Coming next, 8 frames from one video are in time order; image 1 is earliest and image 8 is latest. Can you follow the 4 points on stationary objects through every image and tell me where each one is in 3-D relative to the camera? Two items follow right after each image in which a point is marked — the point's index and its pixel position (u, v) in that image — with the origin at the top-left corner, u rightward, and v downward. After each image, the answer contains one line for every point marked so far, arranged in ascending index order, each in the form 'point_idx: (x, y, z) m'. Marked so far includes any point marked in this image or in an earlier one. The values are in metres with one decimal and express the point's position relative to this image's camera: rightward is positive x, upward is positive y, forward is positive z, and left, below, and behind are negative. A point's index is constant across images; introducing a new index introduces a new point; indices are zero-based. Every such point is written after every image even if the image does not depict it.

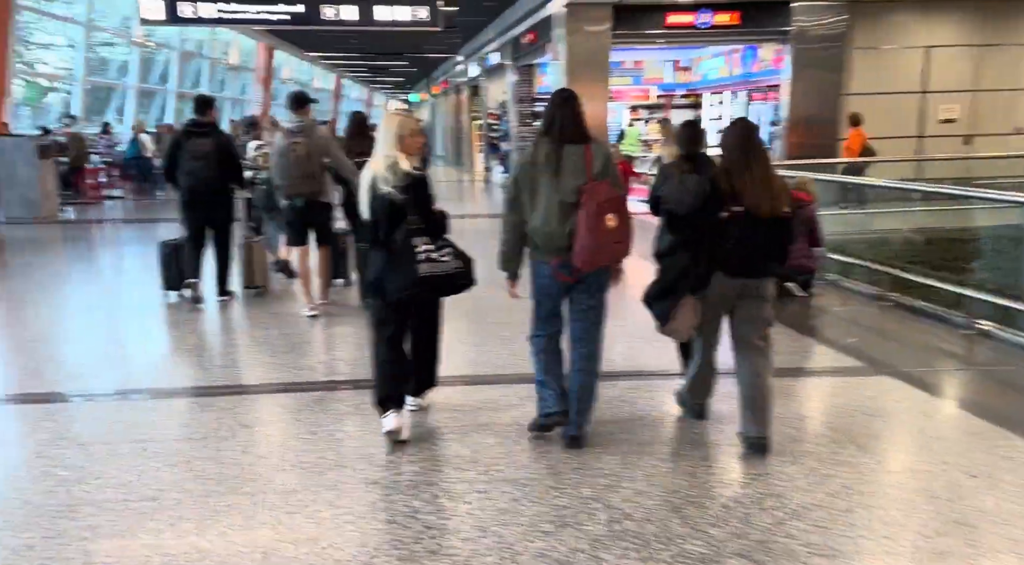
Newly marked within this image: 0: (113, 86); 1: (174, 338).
0: (-8.0, +4.0, +18.4) m
1: (-1.8, -0.3, +5.0) m
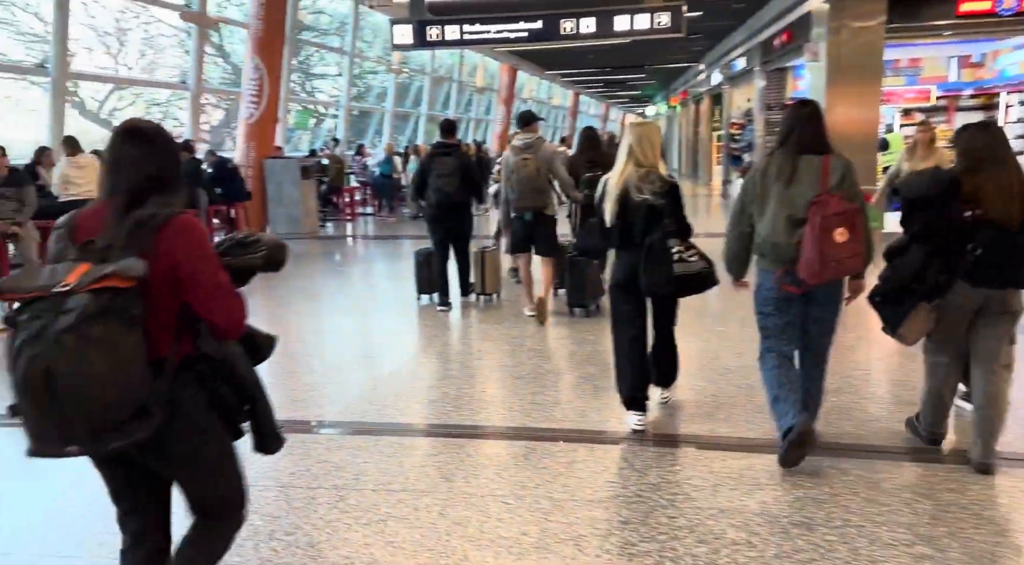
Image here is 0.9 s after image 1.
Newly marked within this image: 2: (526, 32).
0: (-3.0, +3.7, +19.7) m
1: (-0.5, -0.4, +5.0) m
2: (+0.2, +2.9, +10.5) m
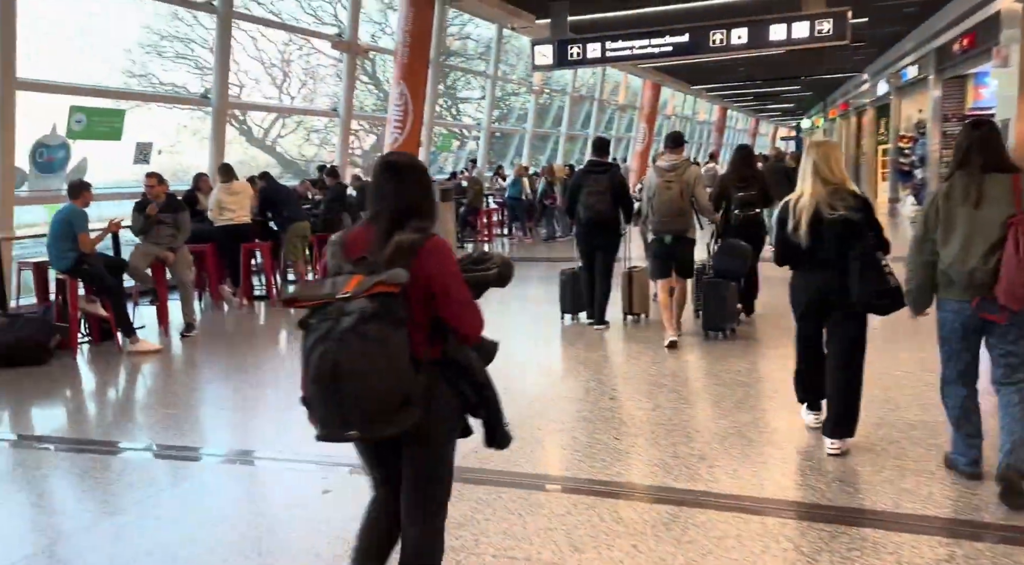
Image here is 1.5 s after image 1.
0: (+0.1, +3.3, +19.8) m
1: (+0.2, -0.5, +4.8) m
2: (+1.8, +2.7, +10.2) m
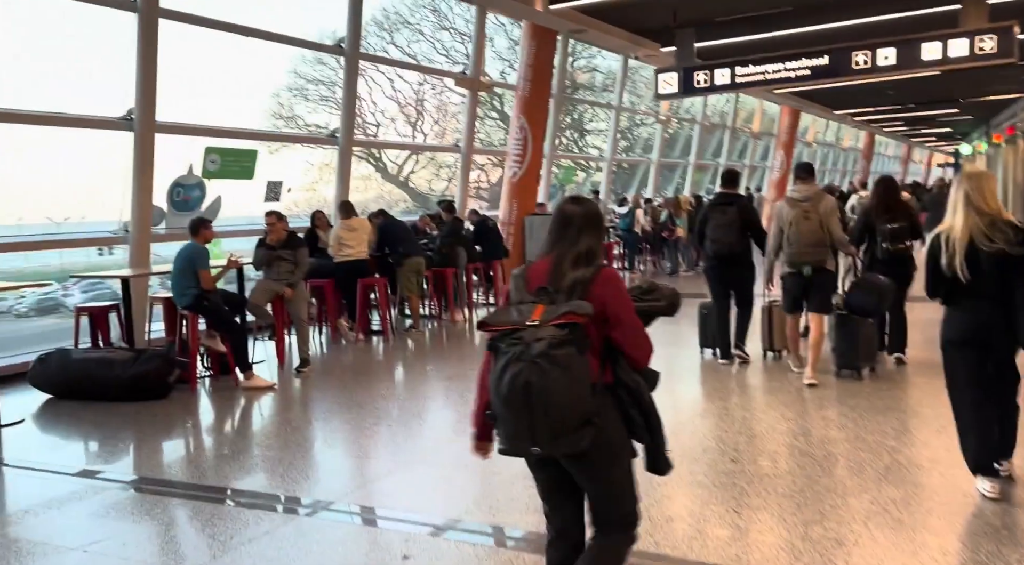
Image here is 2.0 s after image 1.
0: (+2.8, +2.6, +19.5) m
1: (+0.8, -0.7, +4.5) m
2: (+3.2, +2.3, +9.7) m
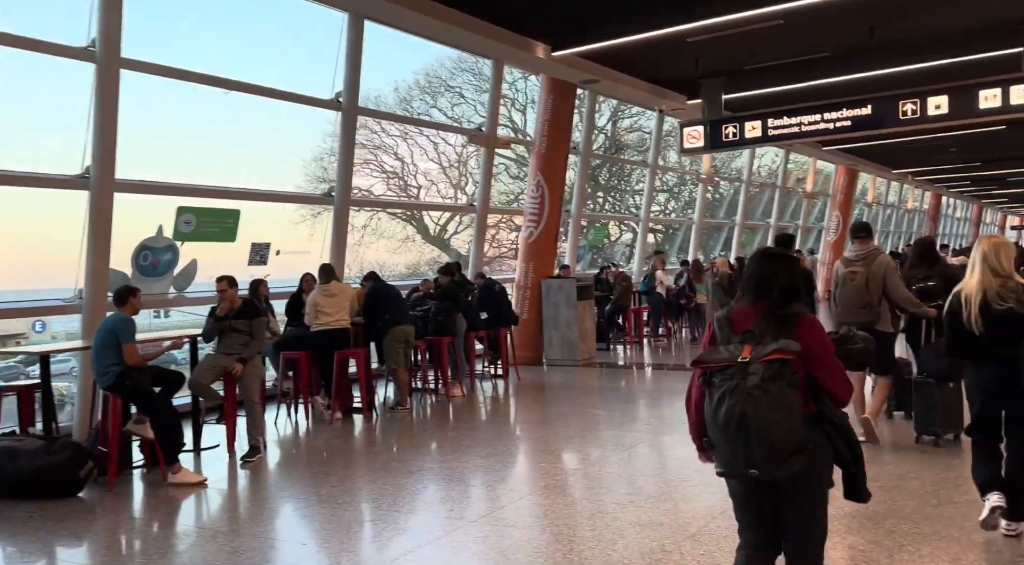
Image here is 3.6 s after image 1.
0: (+3.4, +1.2, +18.8) m
1: (+0.7, -1.1, +3.7) m
2: (+3.3, +1.6, +9.0) m
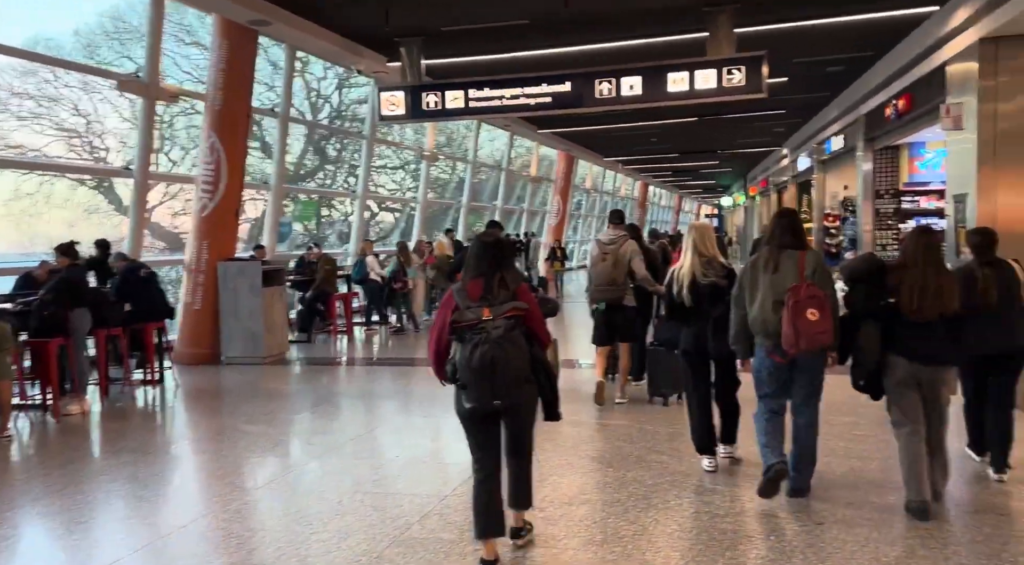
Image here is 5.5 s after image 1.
0: (-2.5, +1.6, +17.7) m
1: (-0.7, -1.1, +2.6) m
2: (+0.3, +1.7, +8.4) m
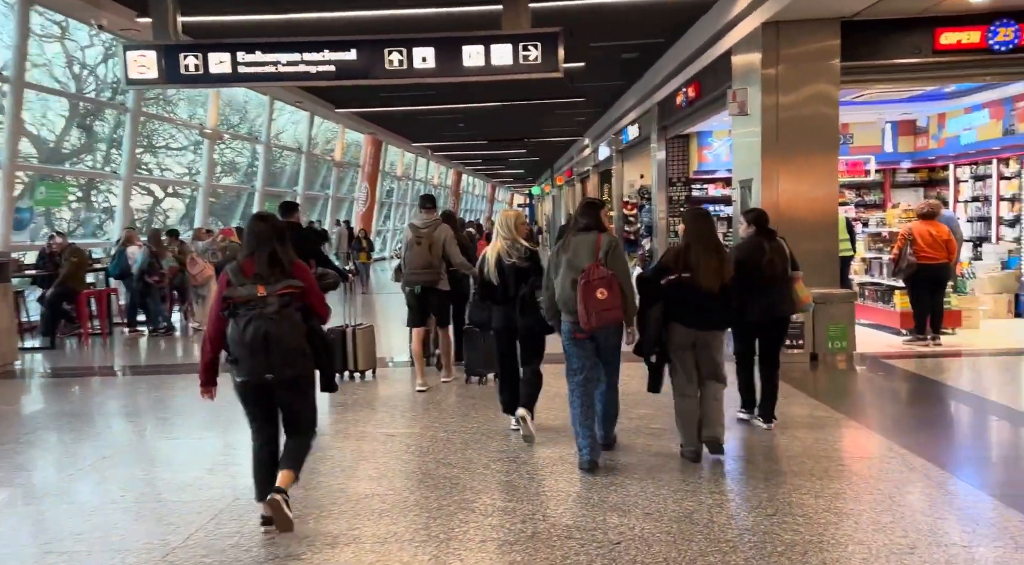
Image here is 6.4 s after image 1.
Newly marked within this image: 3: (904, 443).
0: (-6.2, +1.8, +16.0) m
1: (-1.3, -1.1, +1.7) m
2: (-1.6, +1.8, +7.4) m
3: (+3.2, -1.3, +7.5) m
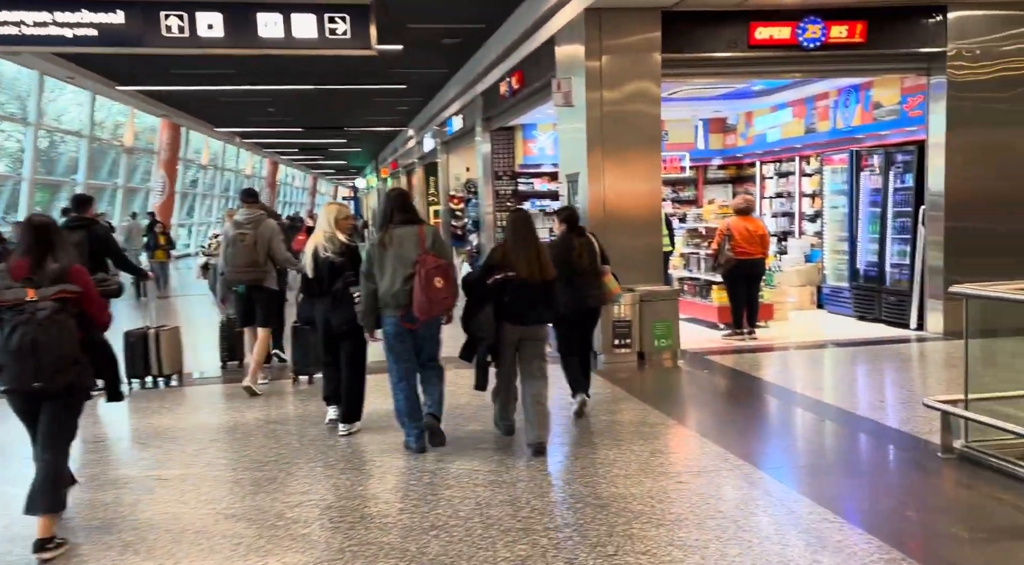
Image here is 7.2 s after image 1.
0: (-9.2, +1.7, +13.6) m
1: (-1.5, -1.2, +0.5) m
2: (-2.9, +1.7, +6.1) m
3: (+1.8, -1.3, +7.1) m
